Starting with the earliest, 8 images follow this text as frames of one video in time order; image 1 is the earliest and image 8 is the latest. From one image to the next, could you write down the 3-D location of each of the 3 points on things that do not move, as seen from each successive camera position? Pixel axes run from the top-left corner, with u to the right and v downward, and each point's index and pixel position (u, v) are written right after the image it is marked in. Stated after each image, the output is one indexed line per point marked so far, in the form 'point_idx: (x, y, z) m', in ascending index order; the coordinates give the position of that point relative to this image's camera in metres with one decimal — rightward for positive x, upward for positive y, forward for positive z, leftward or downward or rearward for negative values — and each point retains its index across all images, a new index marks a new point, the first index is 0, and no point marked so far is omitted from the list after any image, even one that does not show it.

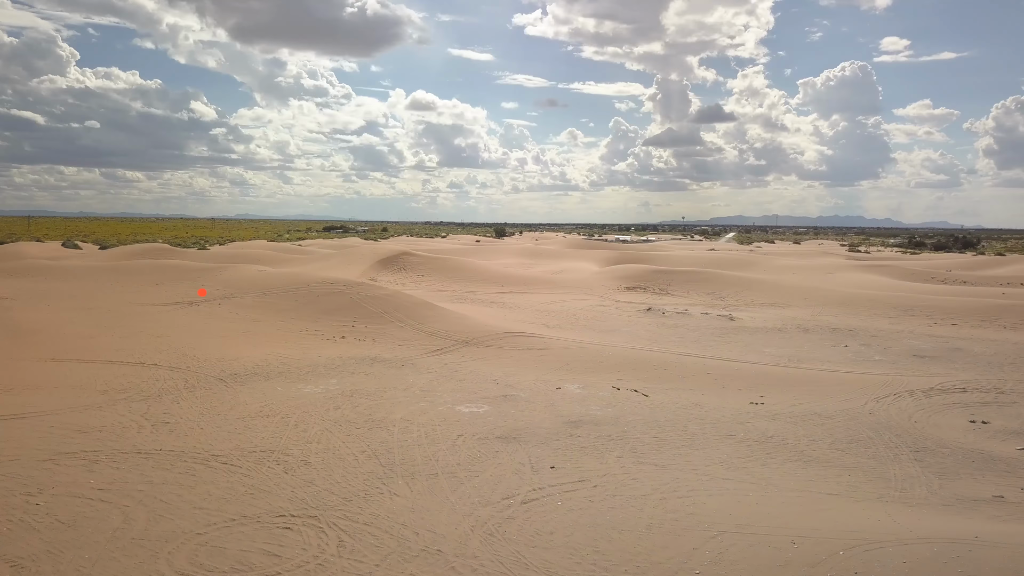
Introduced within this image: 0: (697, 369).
0: (+3.2, -1.4, +14.2) m
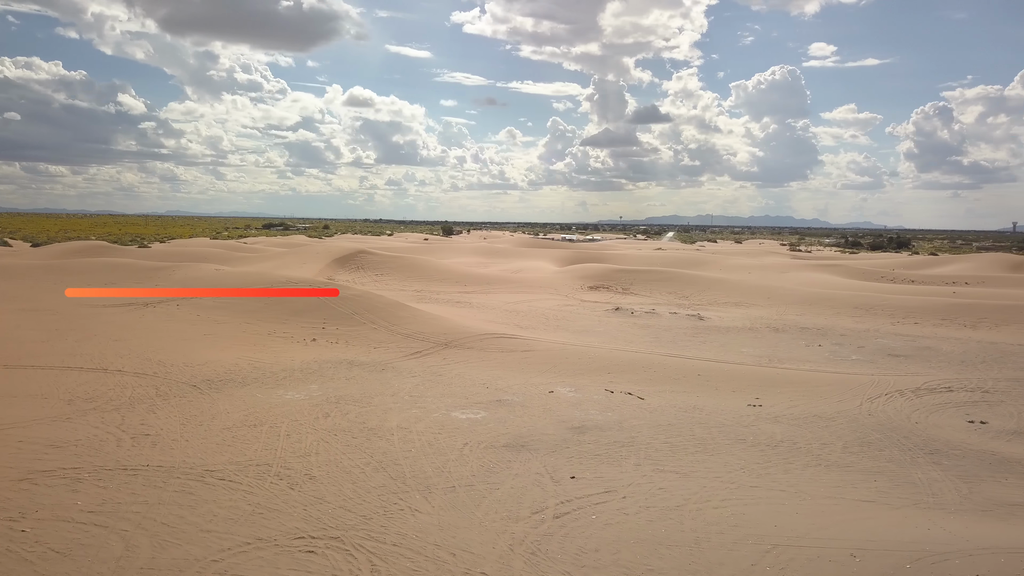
0: (+2.9, -1.4, +14.0) m
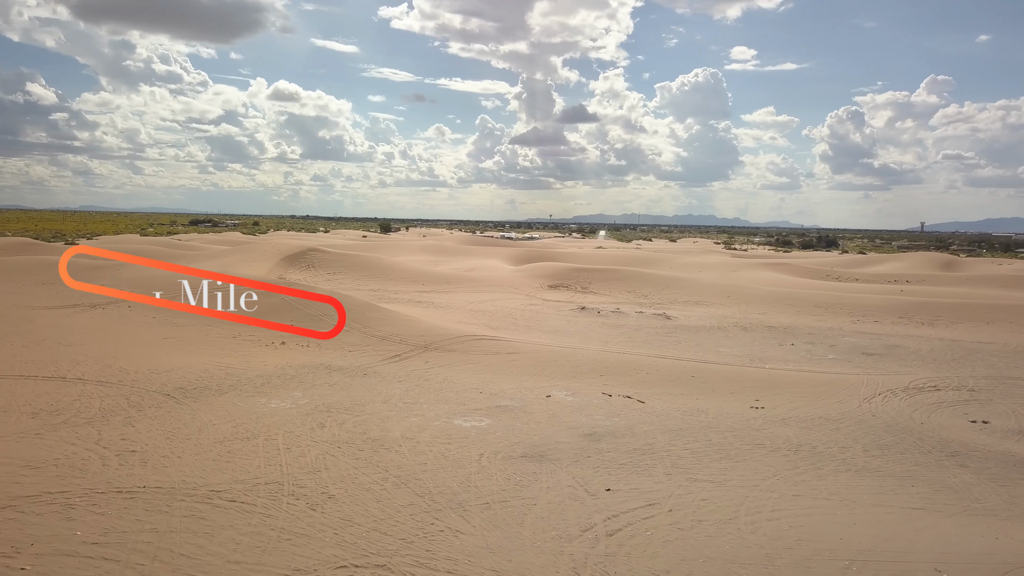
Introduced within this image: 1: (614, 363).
0: (+2.7, -1.4, +13.8) m
1: (+1.8, -1.3, +14.4) m
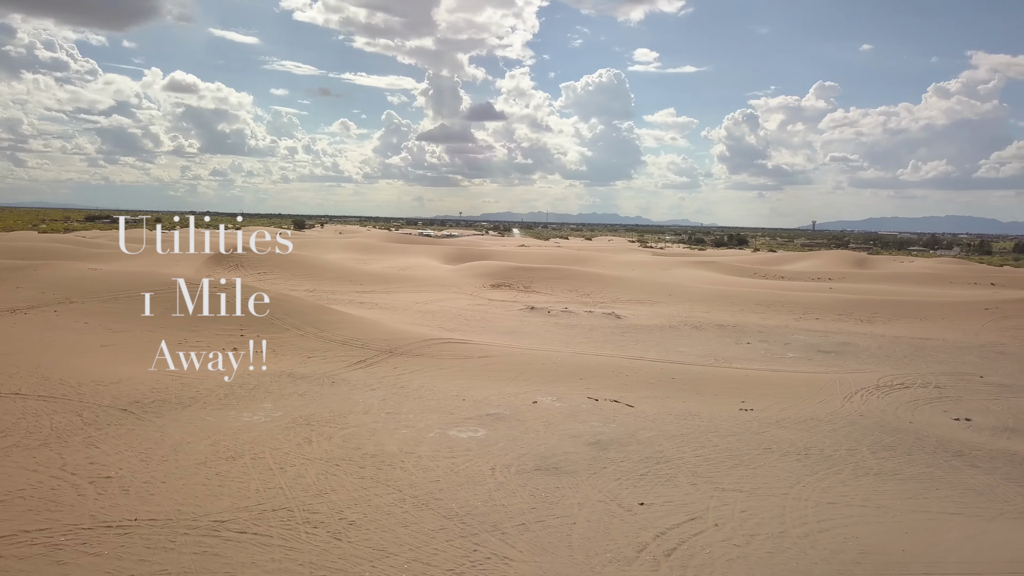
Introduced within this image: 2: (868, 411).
0: (+2.3, -1.4, +13.6) m
1: (+1.3, -1.3, +14.0) m
2: (+4.9, -1.7, +11.2) m
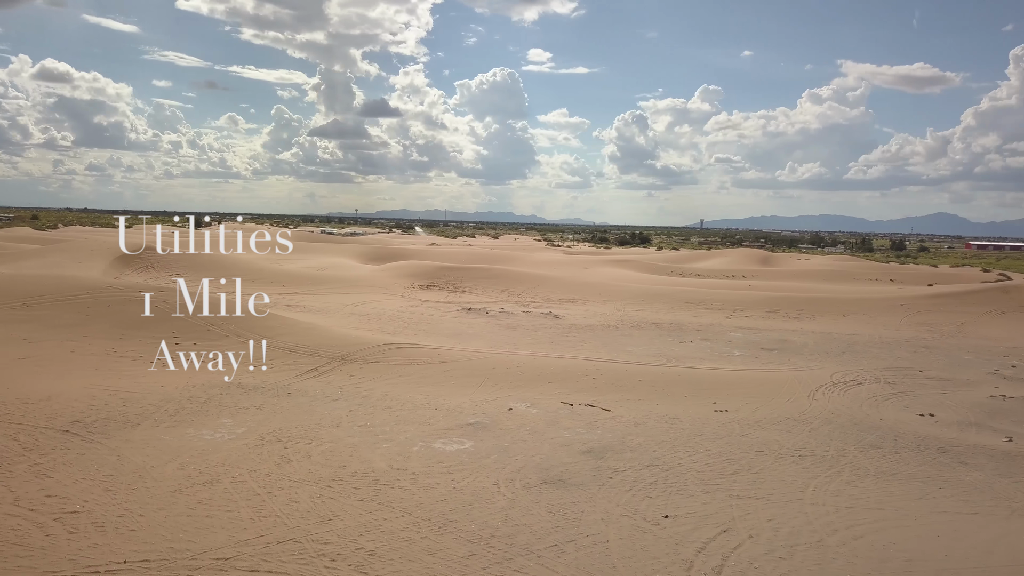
0: (+1.6, -1.4, +13.4) m
1: (+0.6, -1.3, +13.7) m
2: (+4.5, -1.7, +11.3) m
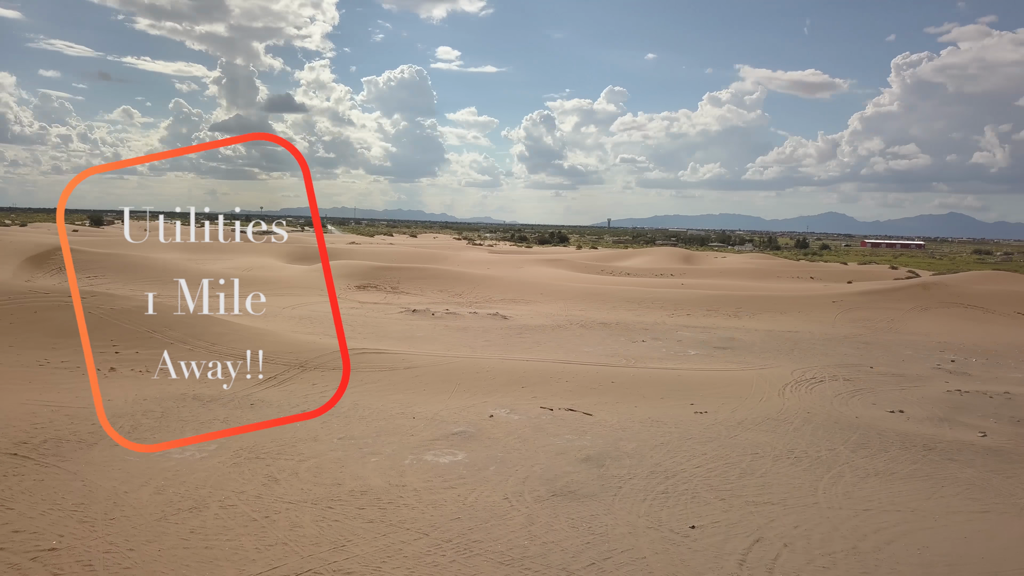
0: (+1.1, -1.4, +13.2) m
1: (0.0, -1.4, +13.4) m
2: (+4.2, -1.7, +11.4) m
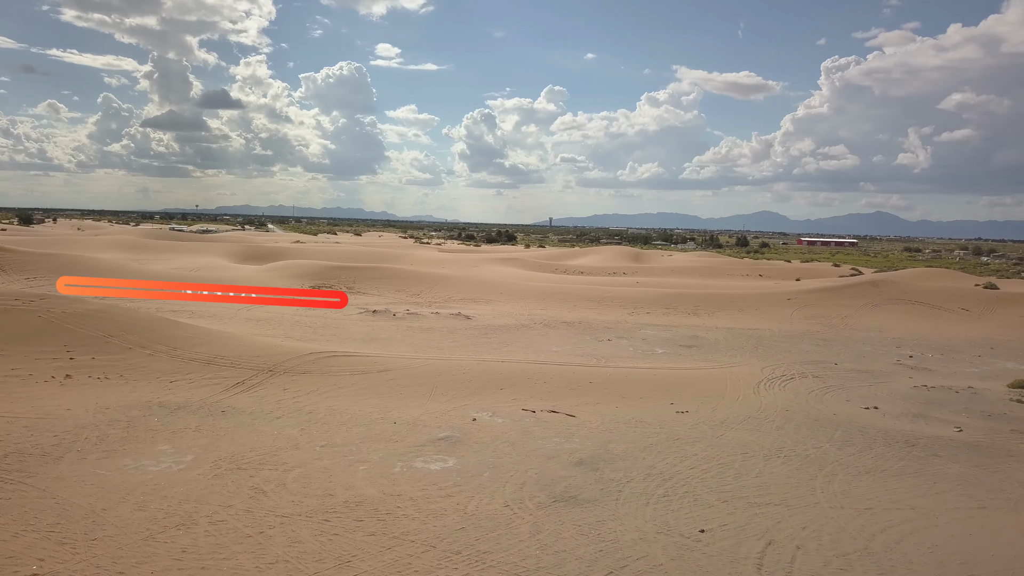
0: (+0.7, -1.4, +13.0) m
1: (-0.4, -1.4, +13.2) m
2: (+3.9, -1.7, +11.5) m
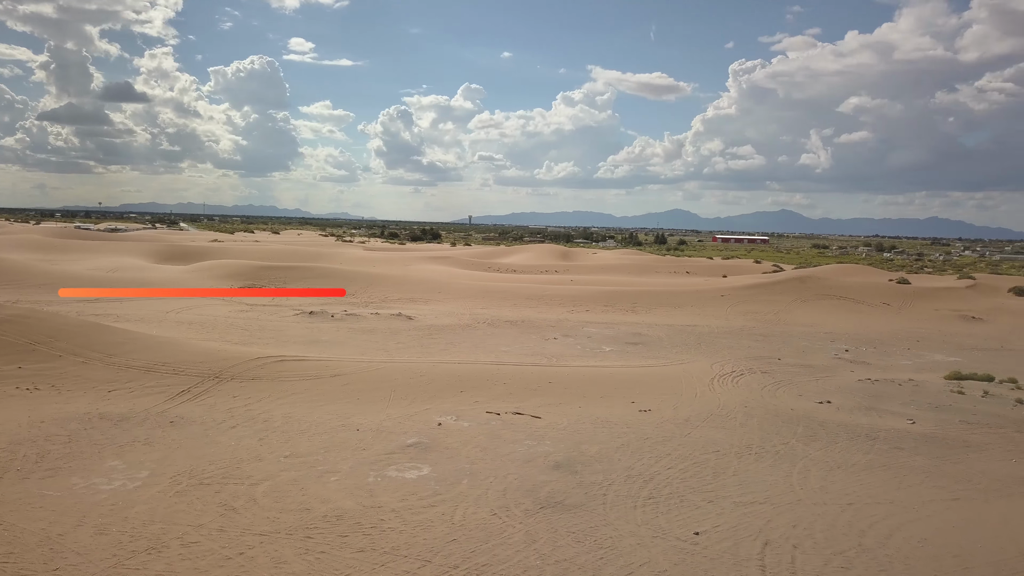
0: (0.0, -1.4, +12.8) m
1: (-1.1, -1.4, +12.9) m
2: (+3.4, -1.6, +11.6) m
